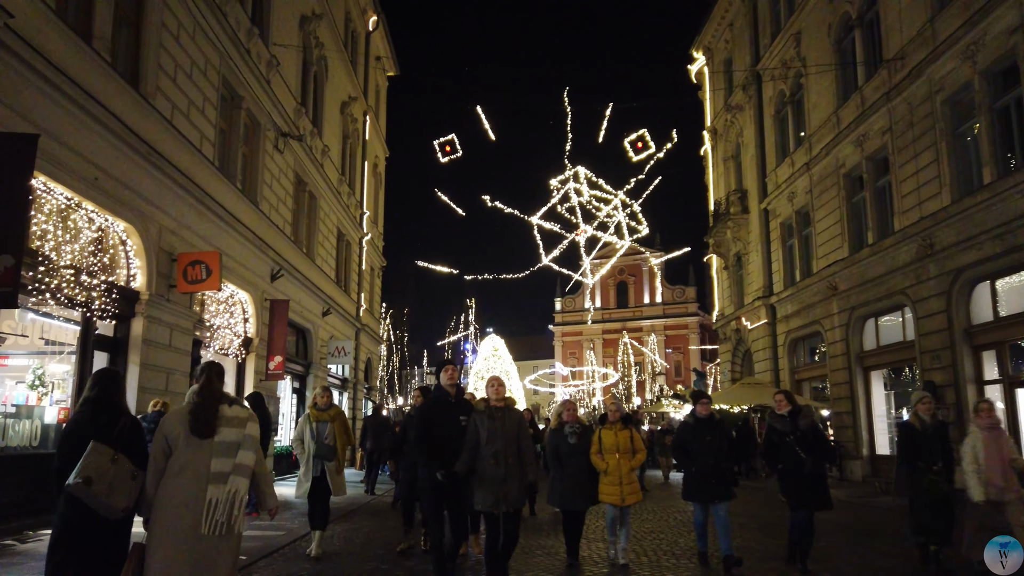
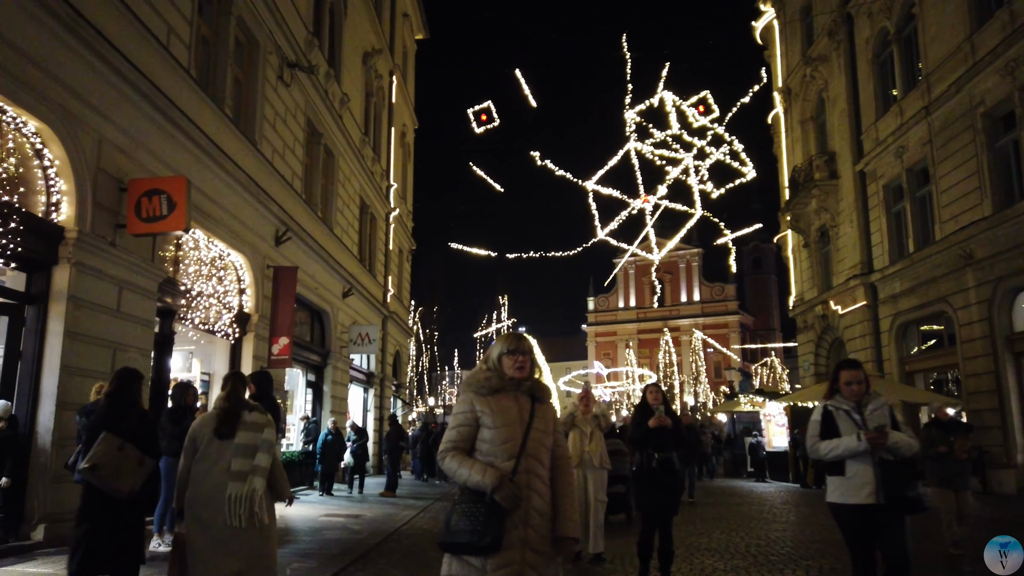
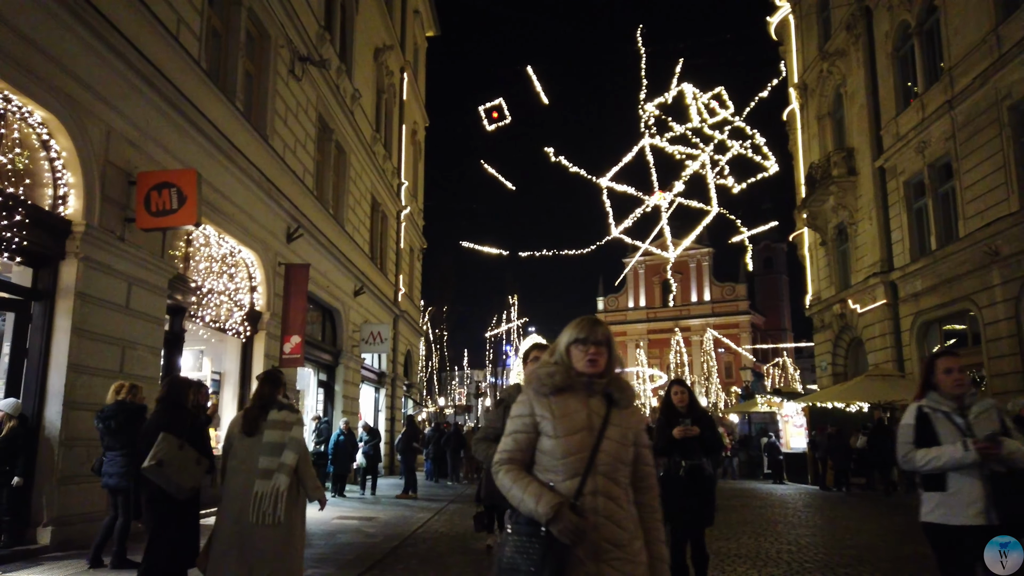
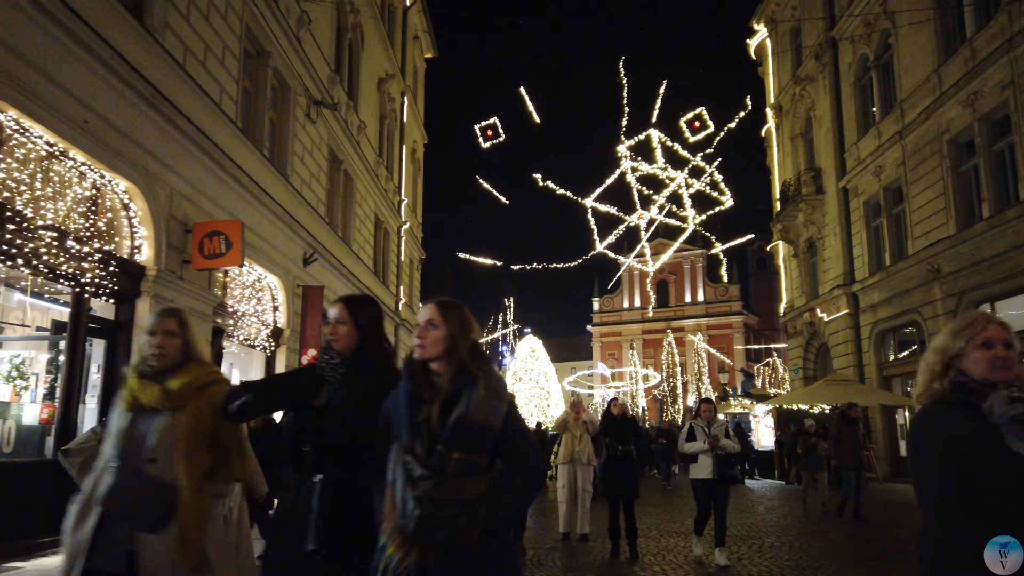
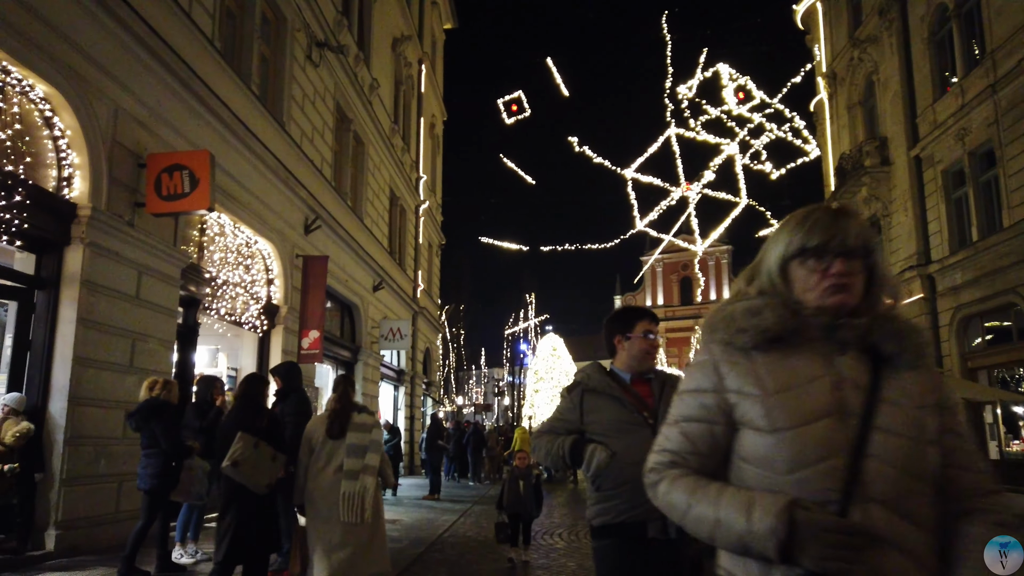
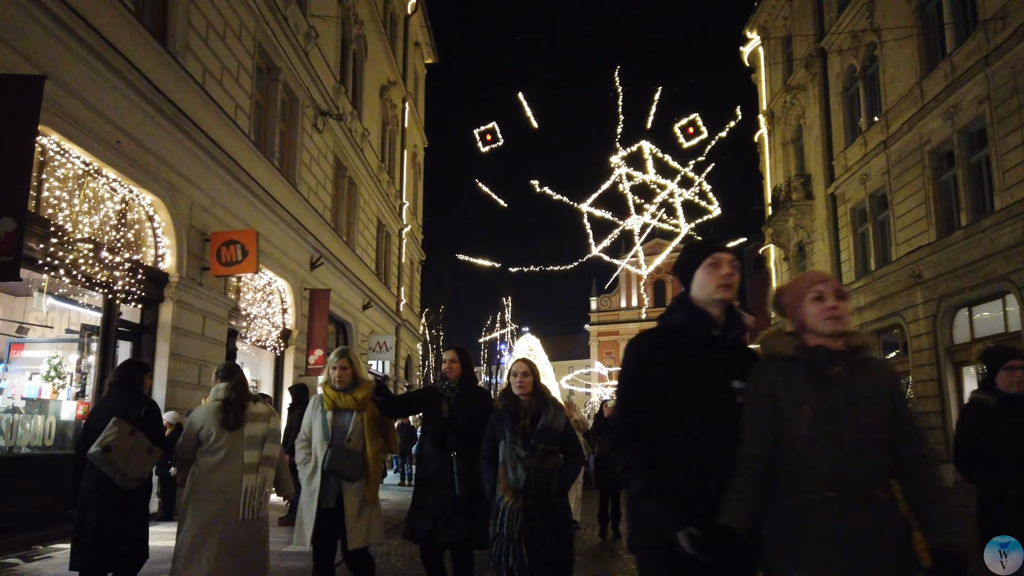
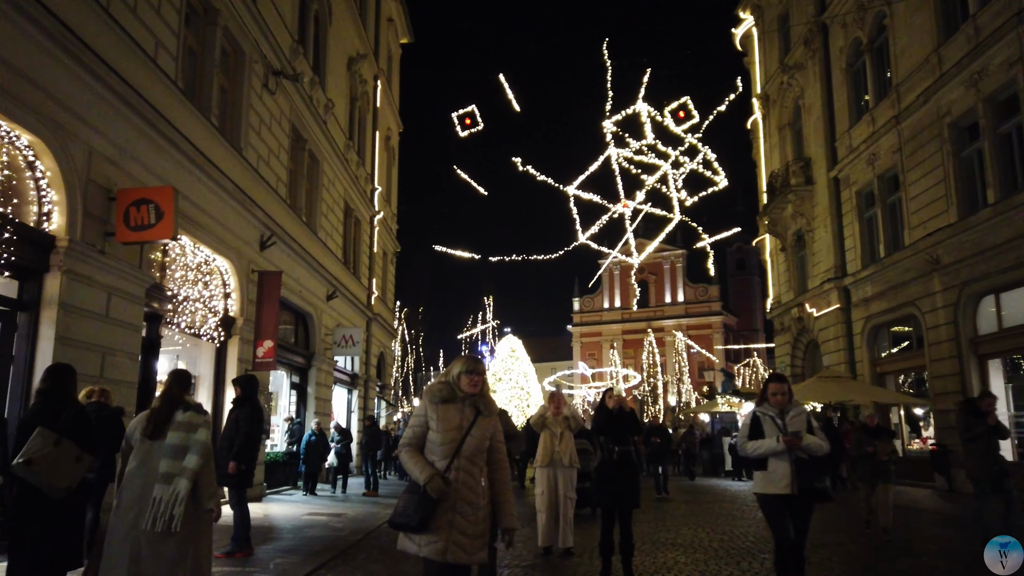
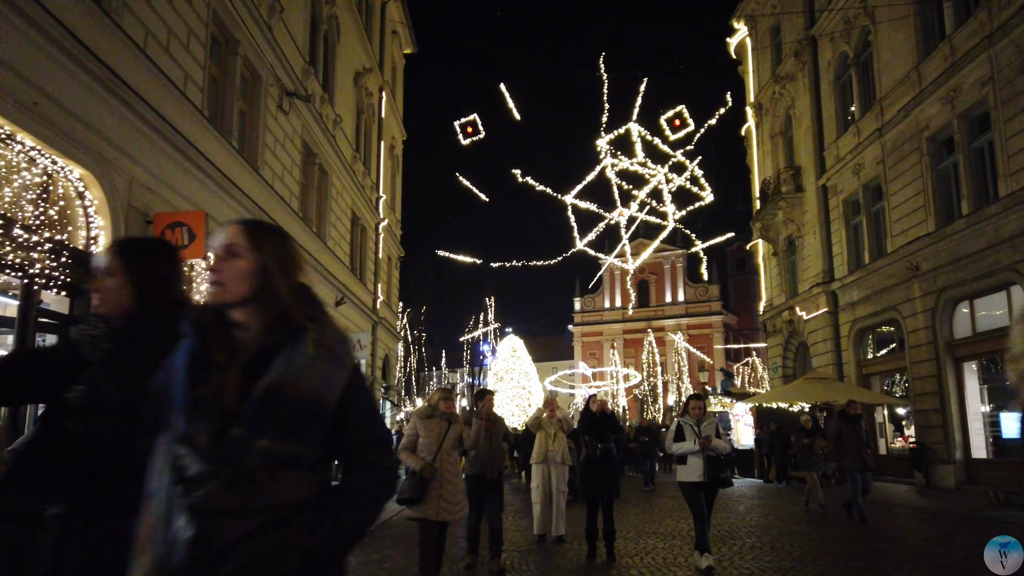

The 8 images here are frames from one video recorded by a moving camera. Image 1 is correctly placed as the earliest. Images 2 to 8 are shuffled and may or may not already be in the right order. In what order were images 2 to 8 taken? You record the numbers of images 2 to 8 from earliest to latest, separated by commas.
6, 4, 8, 7, 2, 3, 5
